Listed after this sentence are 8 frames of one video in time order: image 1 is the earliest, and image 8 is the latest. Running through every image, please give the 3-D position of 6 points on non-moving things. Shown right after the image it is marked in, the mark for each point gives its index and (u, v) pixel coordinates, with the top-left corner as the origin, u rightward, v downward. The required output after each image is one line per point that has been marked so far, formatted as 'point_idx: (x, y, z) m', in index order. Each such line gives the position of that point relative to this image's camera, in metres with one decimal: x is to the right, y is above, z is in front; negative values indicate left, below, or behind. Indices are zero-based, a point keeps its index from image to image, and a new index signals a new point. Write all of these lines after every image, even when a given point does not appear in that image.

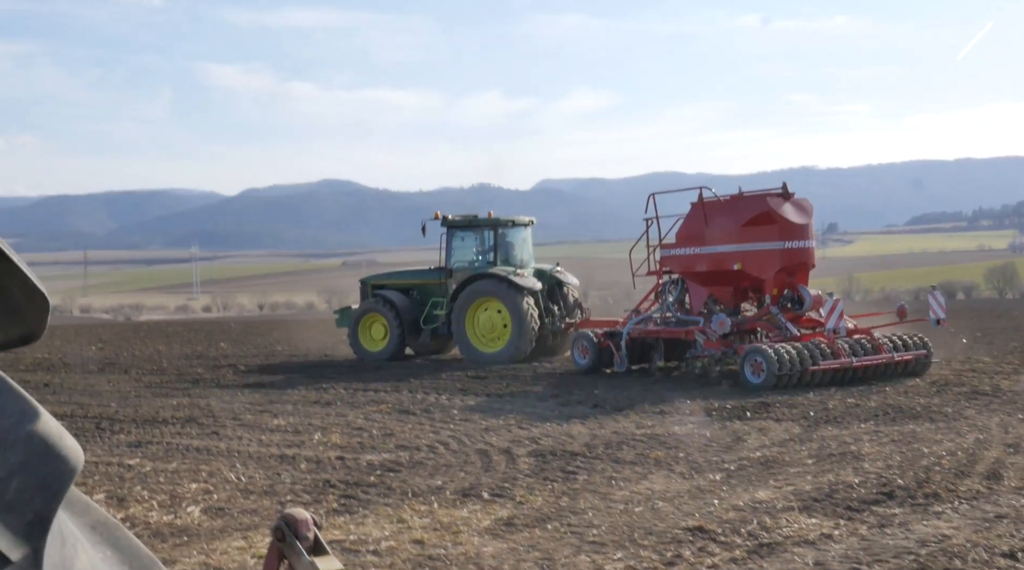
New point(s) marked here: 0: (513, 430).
0: (0.0, -1.4, +11.2) m
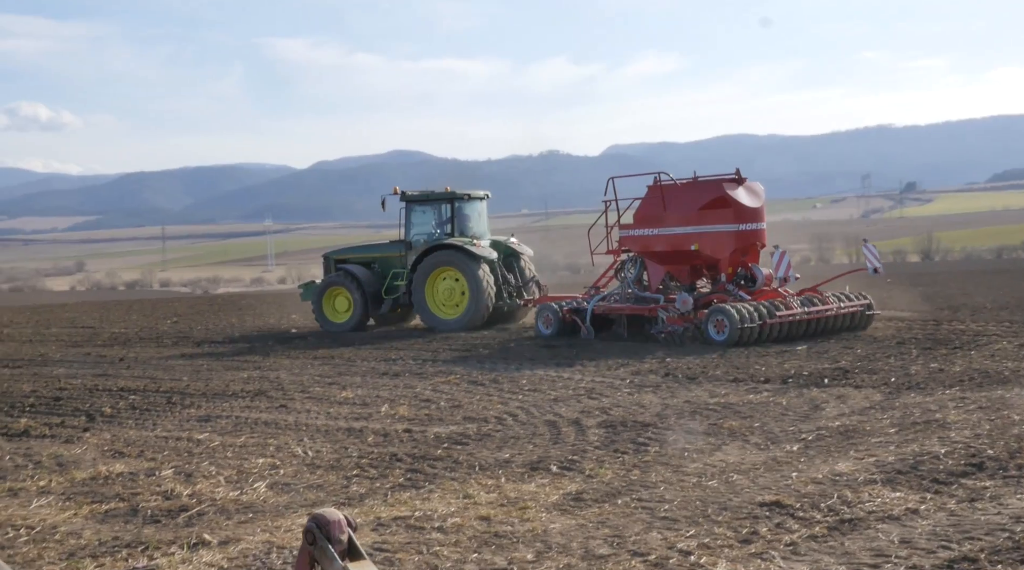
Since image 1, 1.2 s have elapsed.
0: (+0.7, -1.1, +10.9) m
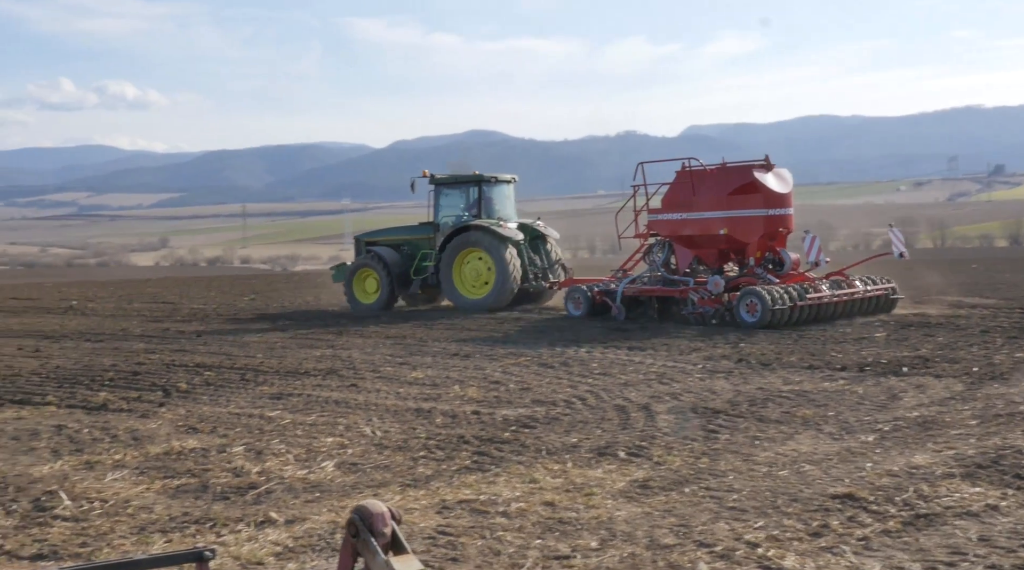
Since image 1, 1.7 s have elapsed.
0: (+1.3, -0.9, +10.7) m
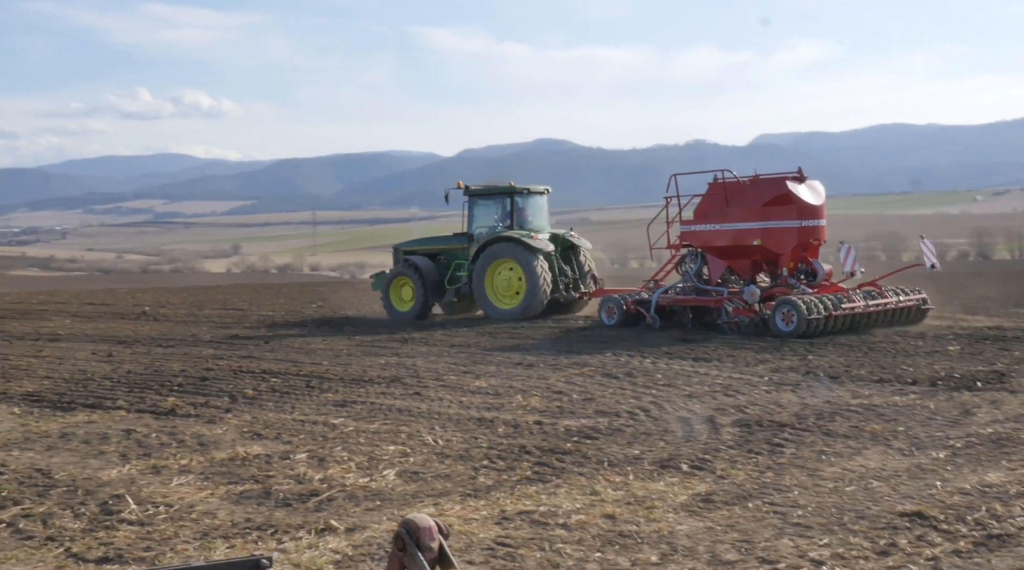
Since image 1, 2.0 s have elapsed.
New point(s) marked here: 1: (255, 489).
0: (+1.8, -1.0, +10.6) m
1: (-1.7, -1.3, +7.8) m
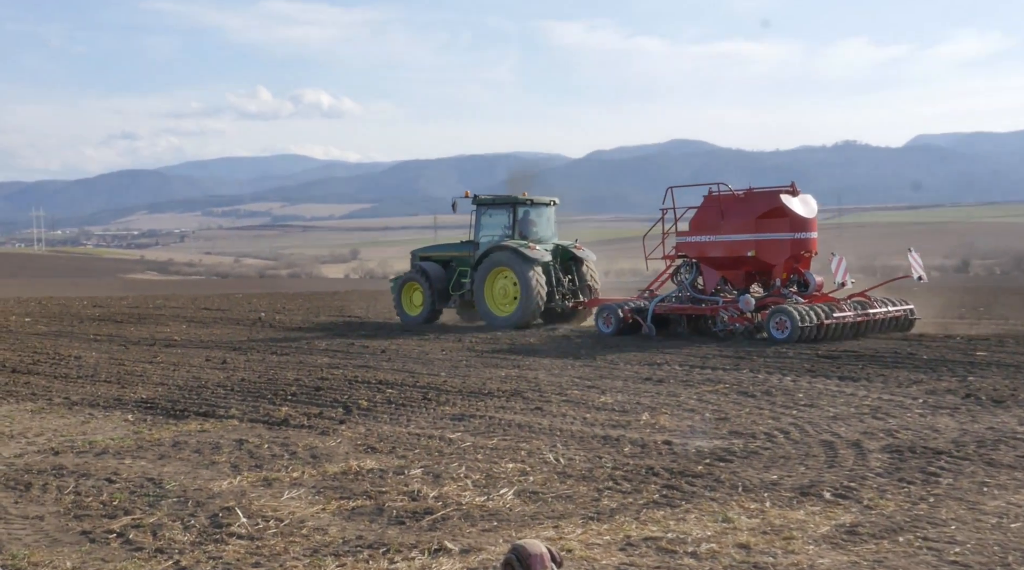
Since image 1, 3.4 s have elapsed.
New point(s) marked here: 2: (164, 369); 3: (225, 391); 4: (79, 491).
0: (+2.9, -1.1, +9.8) m
1: (-0.9, -1.4, +7.4) m
2: (-3.0, -0.7, +10.1) m
3: (-2.2, -0.9, +9.3) m
4: (-2.7, -1.3, +7.4) m
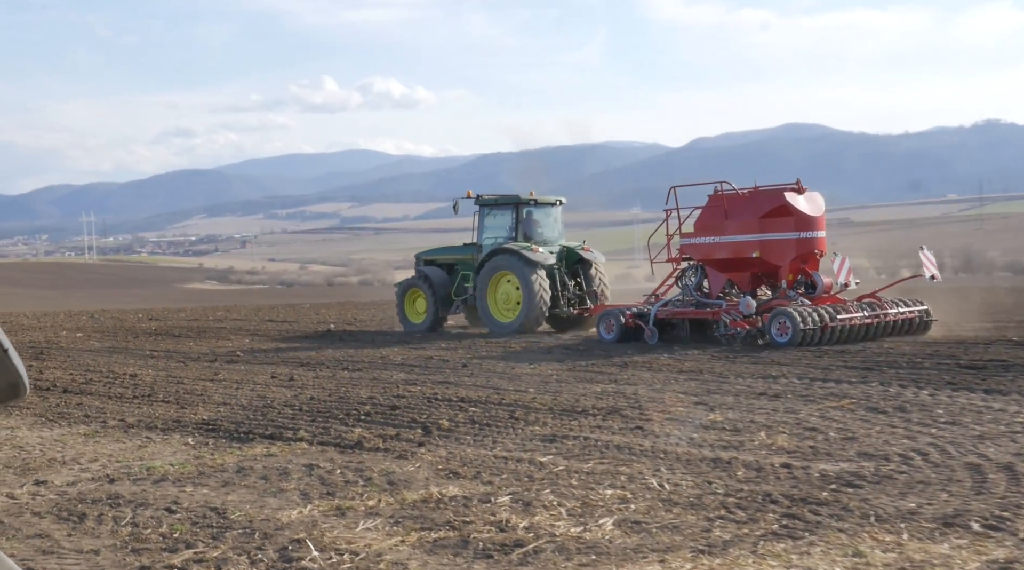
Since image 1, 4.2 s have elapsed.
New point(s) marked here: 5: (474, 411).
0: (+3.6, -1.1, +8.9) m
1: (-0.3, -1.4, +6.6) m
2: (-2.3, -0.8, +9.4) m
3: (-1.6, -0.9, +8.5) m
4: (-2.1, -1.3, +6.7) m
5: (-0.3, -1.0, +8.6) m
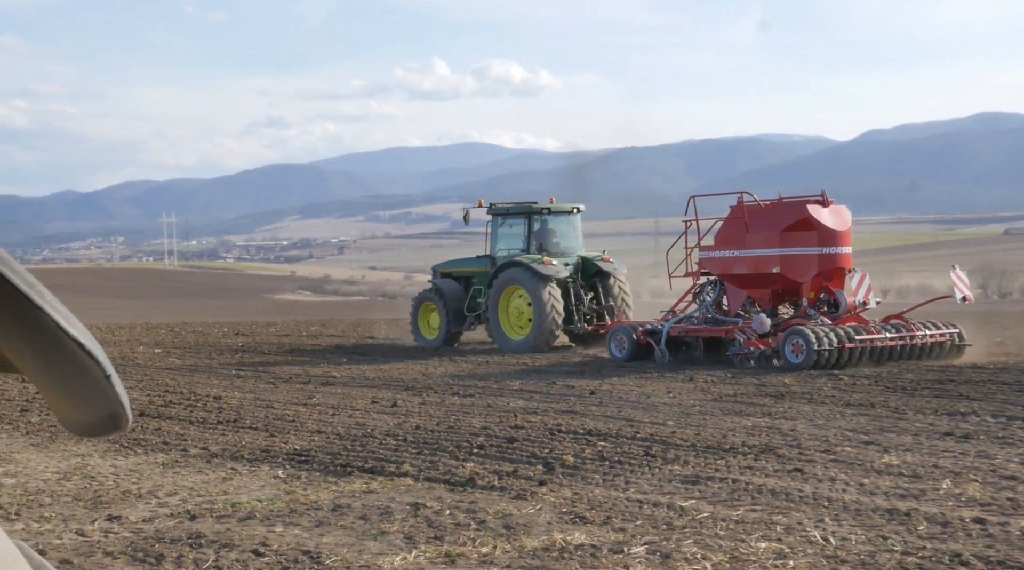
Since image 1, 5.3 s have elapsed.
0: (+4.4, -1.2, +7.6) m
1: (+0.3, -1.5, +5.6) m
2: (-1.4, -0.9, +8.6) m
3: (-0.8, -1.0, +7.6) m
4: (-1.4, -1.4, +5.8) m
5: (+0.5, -1.0, +7.6) m
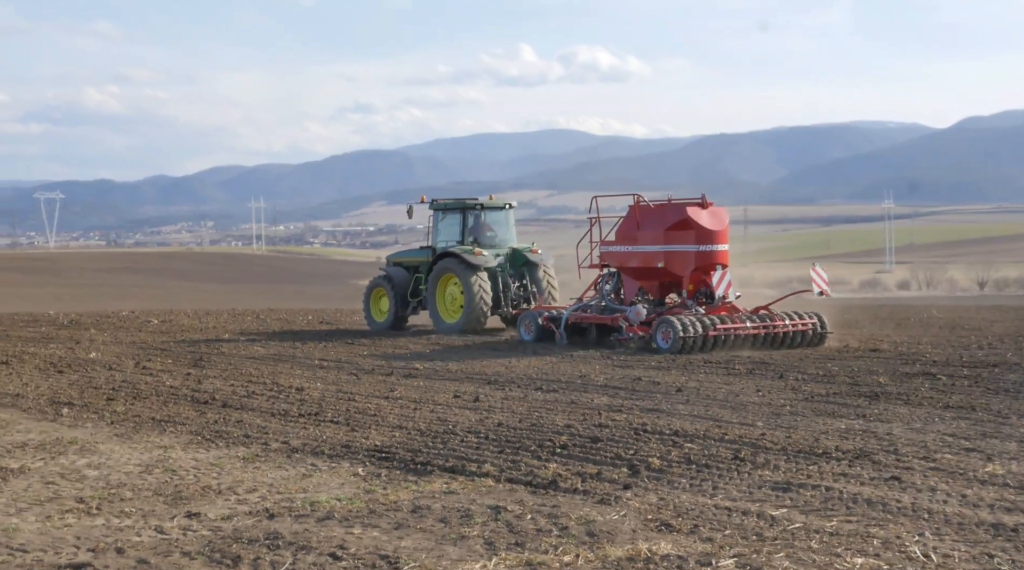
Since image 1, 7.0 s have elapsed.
0: (+4.9, -1.2, +7.1) m
1: (+0.7, -1.5, +5.4) m
2: (-0.8, -0.7, +8.5) m
3: (-0.2, -0.9, +7.5) m
4: (-1.0, -1.4, +5.7) m
5: (+1.0, -1.0, +7.4) m
